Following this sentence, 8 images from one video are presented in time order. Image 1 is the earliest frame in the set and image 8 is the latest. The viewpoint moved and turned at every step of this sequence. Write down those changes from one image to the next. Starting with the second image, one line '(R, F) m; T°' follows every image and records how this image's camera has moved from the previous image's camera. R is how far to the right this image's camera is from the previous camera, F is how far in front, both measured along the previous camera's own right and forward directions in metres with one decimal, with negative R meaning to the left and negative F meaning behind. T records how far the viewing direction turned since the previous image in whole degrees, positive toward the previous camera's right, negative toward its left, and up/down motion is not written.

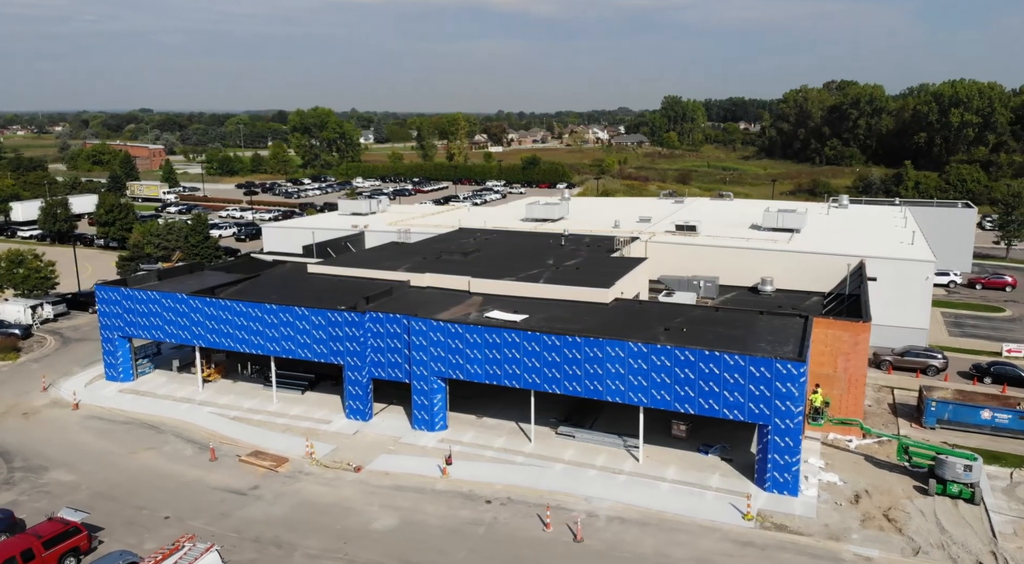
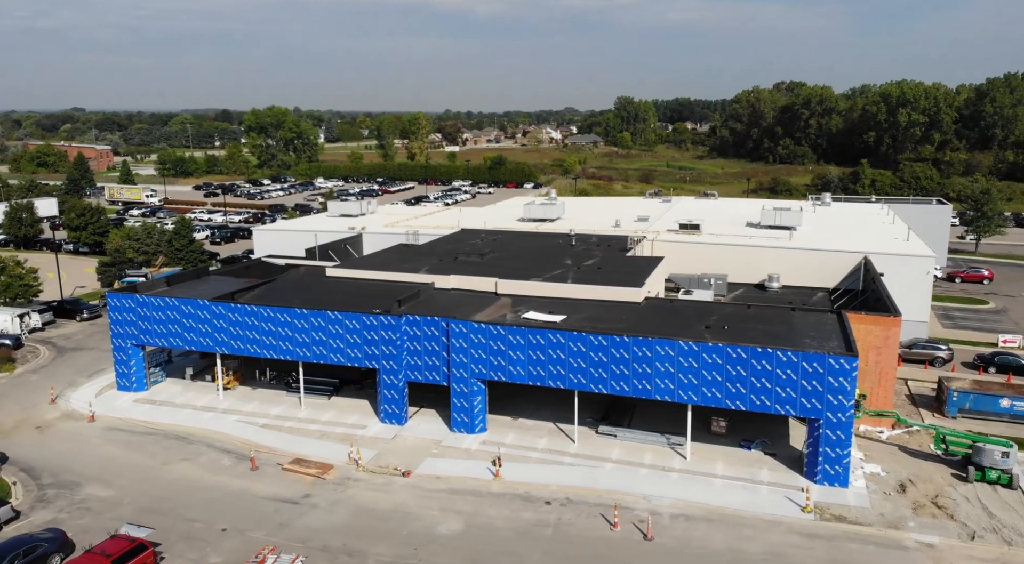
(-3.0, +0.1) m; +4°
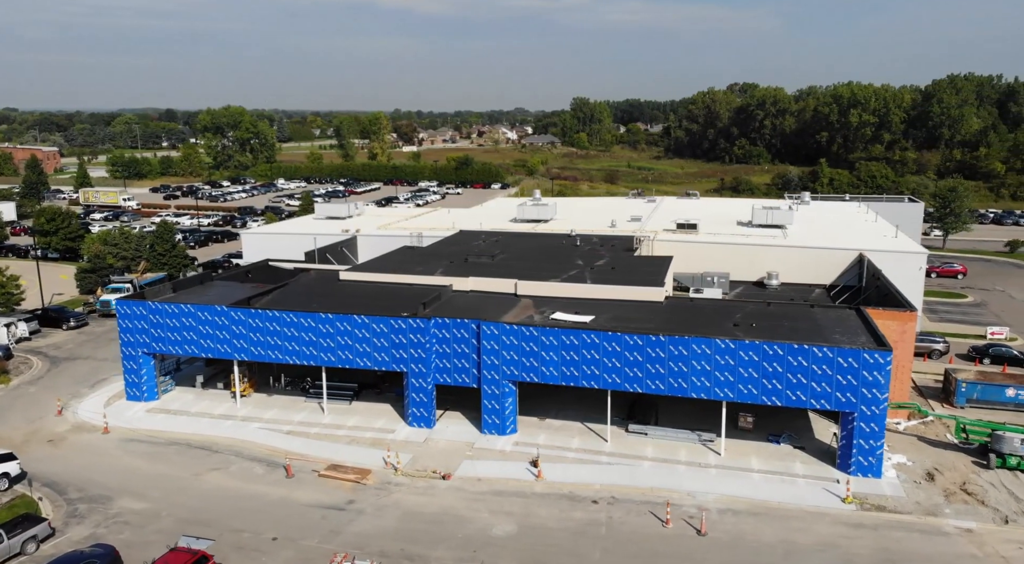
(-2.6, 0.0) m; +4°
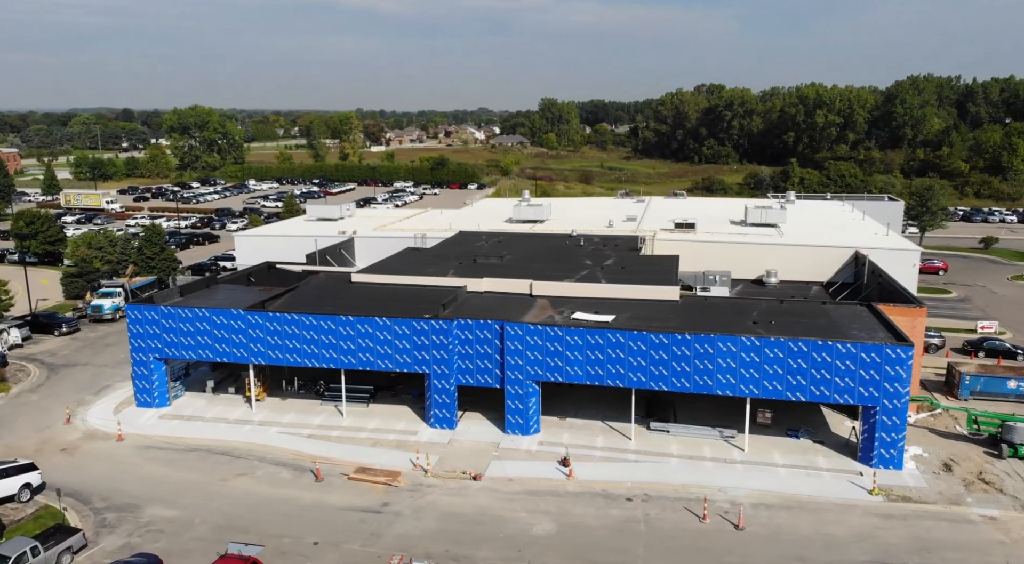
(-1.9, -0.1) m; +3°
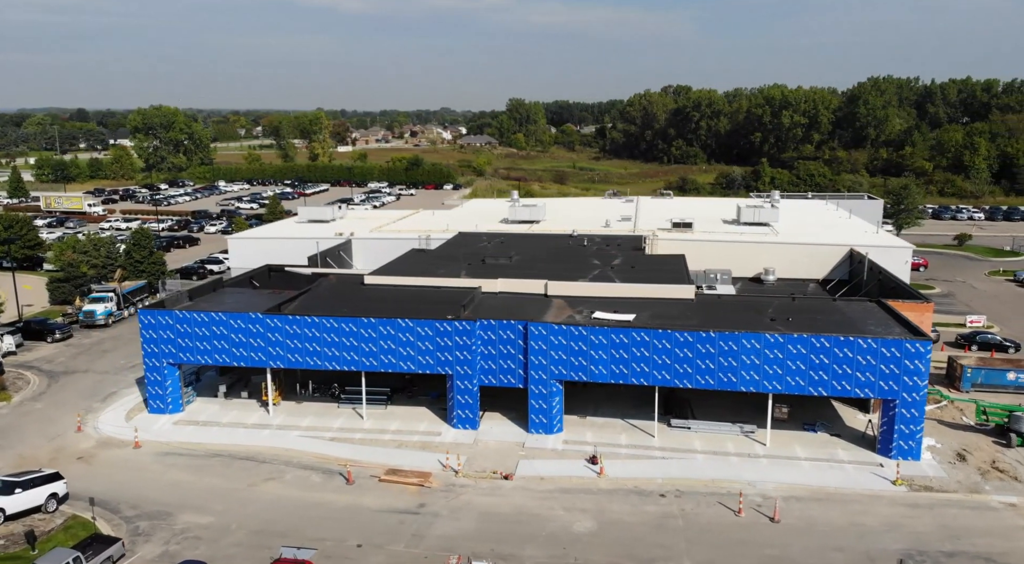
(-2.0, -0.1) m; +3°
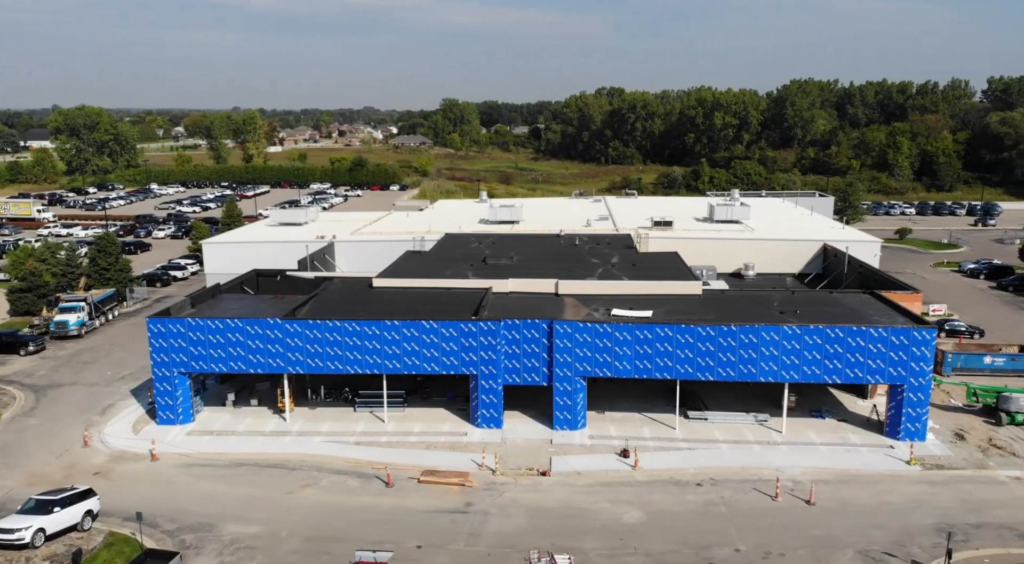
(-3.2, -0.2) m; +5°
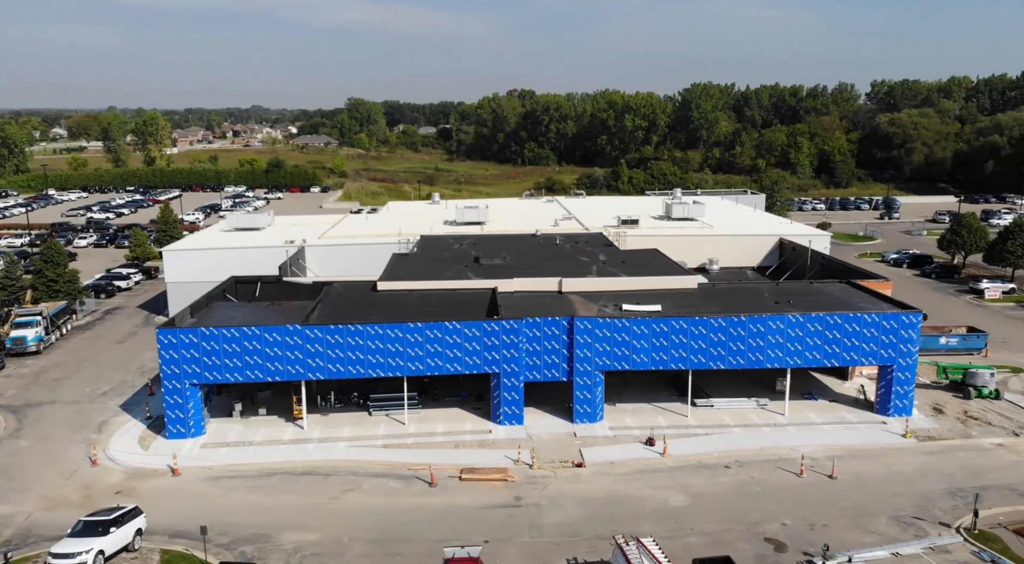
(-4.1, -0.3) m; +7°
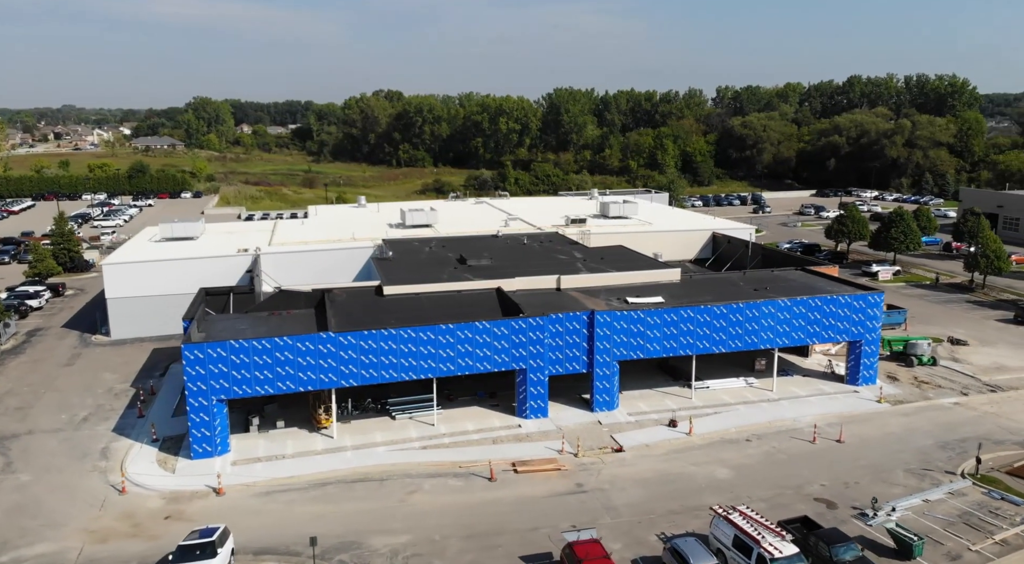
(-6.1, -0.3) m; +11°
